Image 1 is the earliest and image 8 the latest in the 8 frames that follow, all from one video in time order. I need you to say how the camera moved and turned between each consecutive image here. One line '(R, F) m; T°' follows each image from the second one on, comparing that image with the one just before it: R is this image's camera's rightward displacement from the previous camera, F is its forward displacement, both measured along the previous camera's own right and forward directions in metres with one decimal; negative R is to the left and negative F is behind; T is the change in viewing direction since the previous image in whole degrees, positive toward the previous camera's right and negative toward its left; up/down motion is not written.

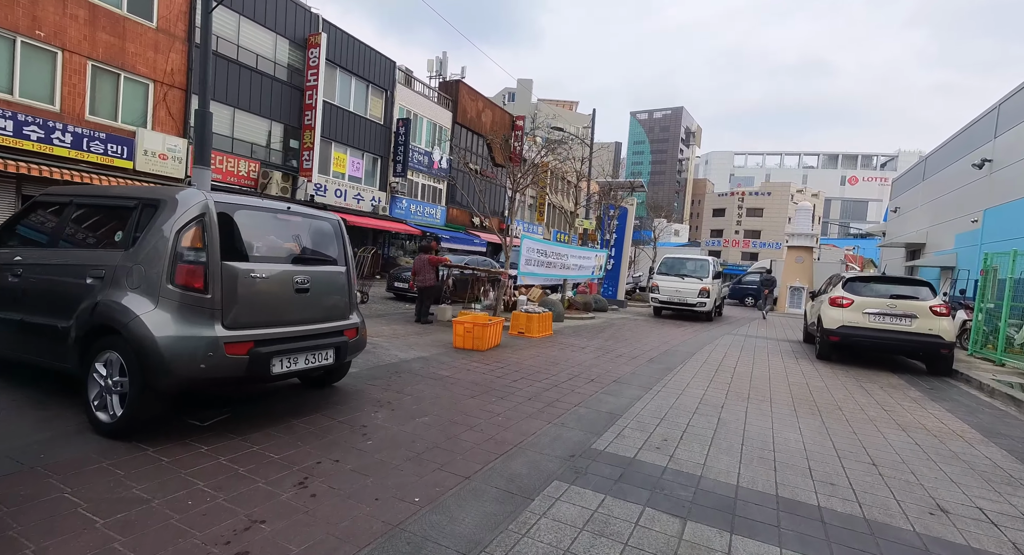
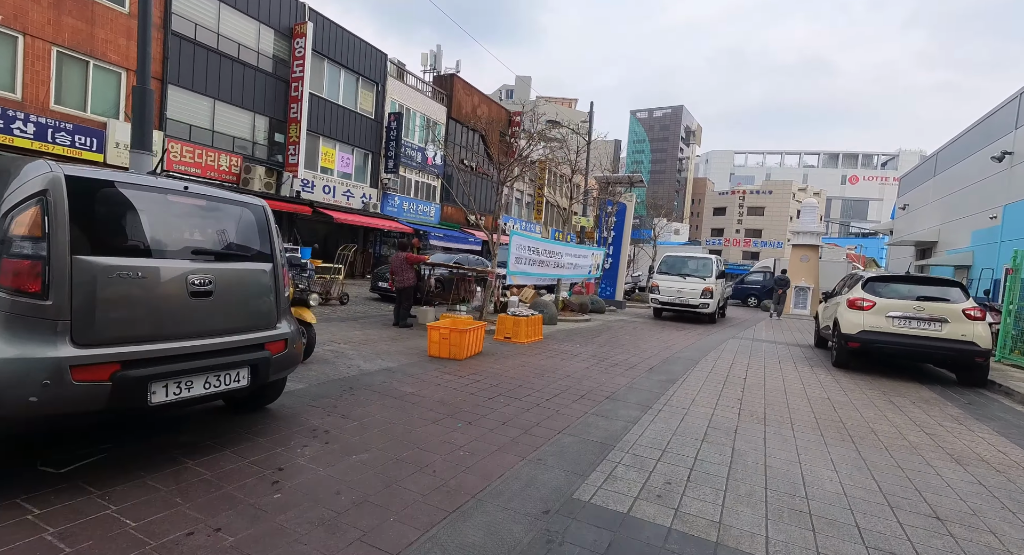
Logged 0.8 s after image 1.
(+0.2, +0.9) m; 0°
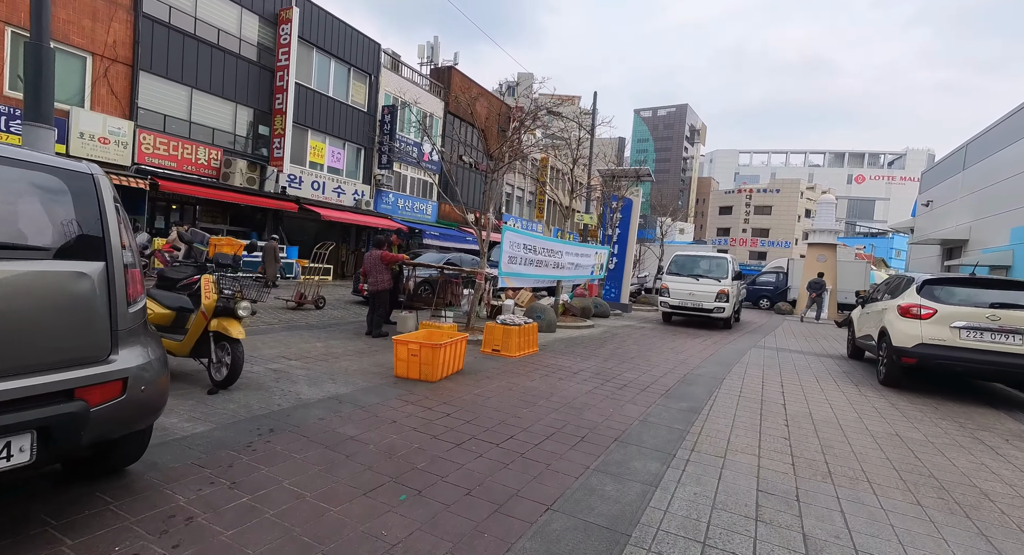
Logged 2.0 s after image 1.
(+0.2, +1.3) m; 0°
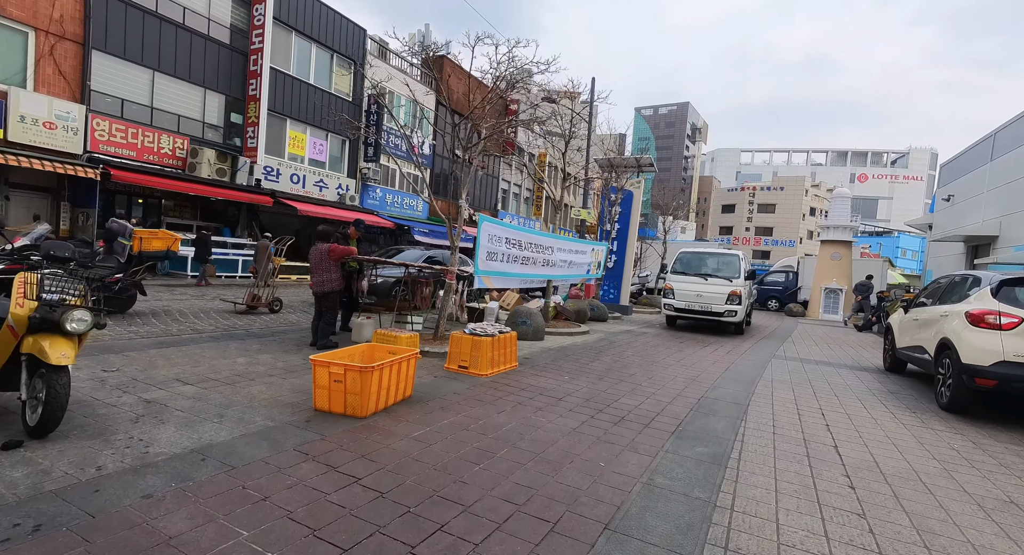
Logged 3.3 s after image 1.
(+0.3, +1.4) m; 0°
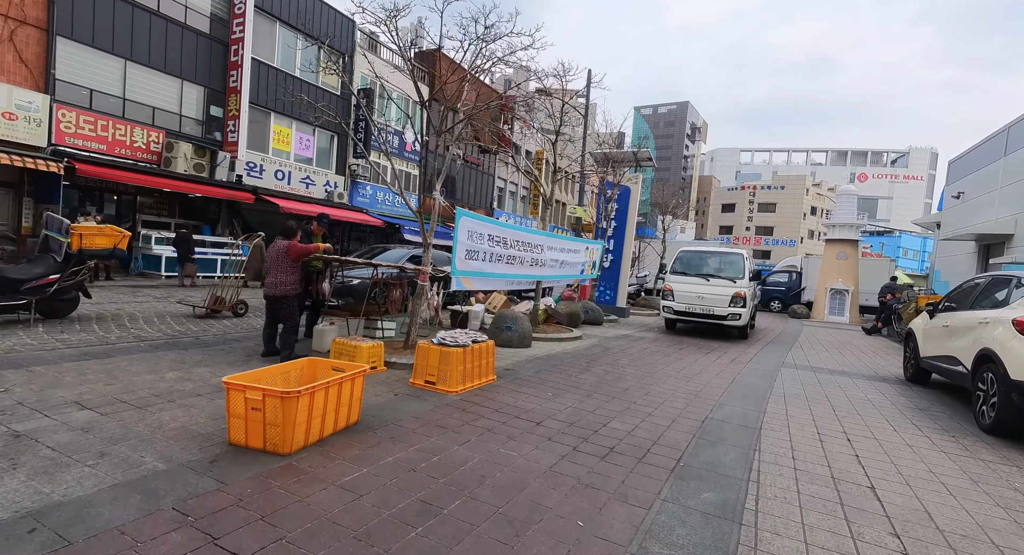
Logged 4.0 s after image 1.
(+0.2, +0.8) m; 0°
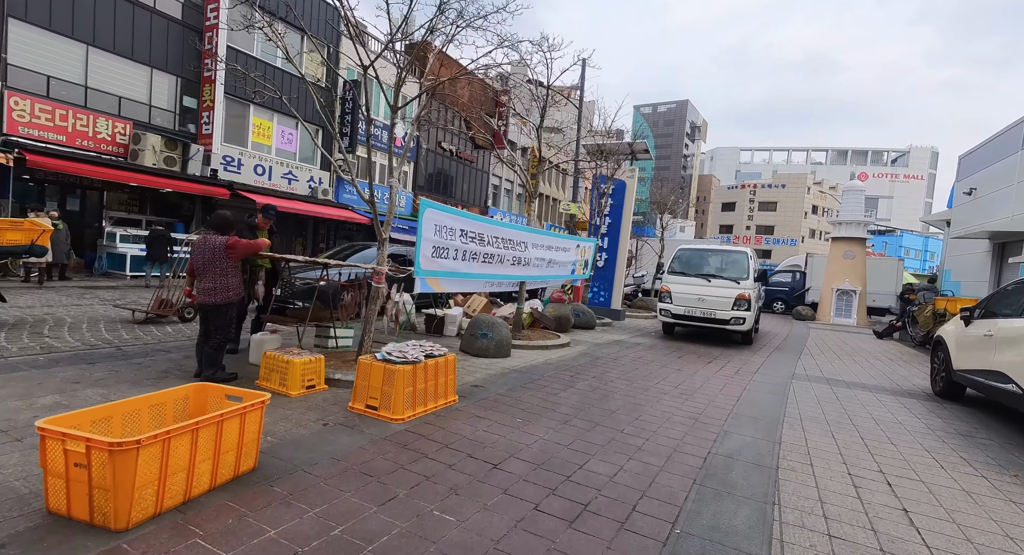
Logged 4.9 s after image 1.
(+0.3, +1.0) m; 0°
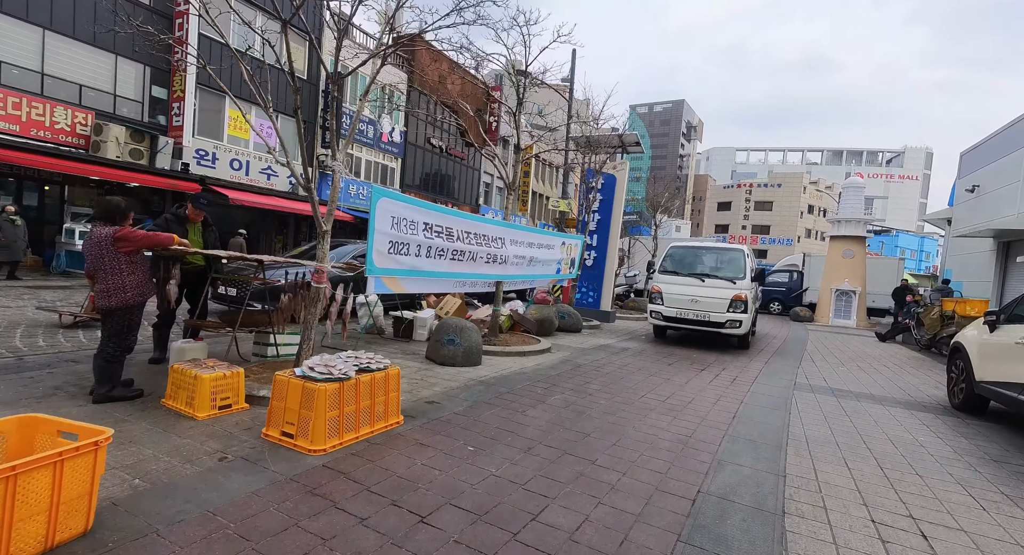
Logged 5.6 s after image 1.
(+0.3, +0.8) m; 0°
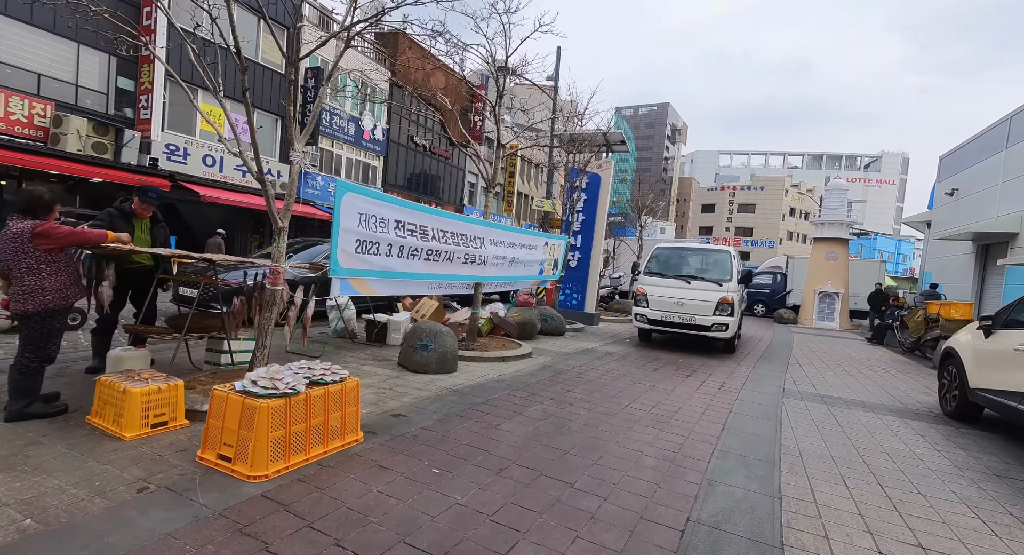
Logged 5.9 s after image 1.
(+0.1, +0.4) m; +2°
